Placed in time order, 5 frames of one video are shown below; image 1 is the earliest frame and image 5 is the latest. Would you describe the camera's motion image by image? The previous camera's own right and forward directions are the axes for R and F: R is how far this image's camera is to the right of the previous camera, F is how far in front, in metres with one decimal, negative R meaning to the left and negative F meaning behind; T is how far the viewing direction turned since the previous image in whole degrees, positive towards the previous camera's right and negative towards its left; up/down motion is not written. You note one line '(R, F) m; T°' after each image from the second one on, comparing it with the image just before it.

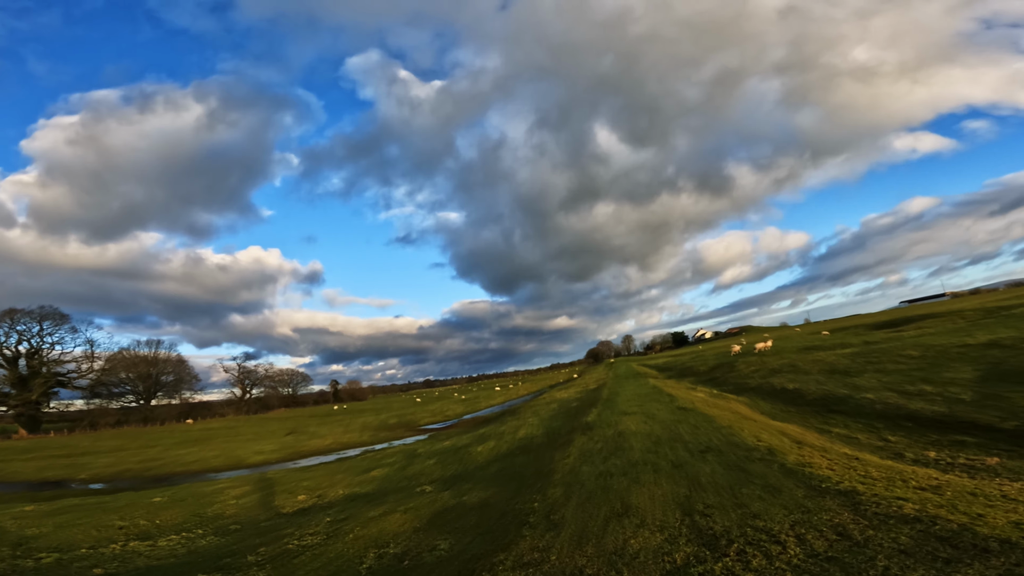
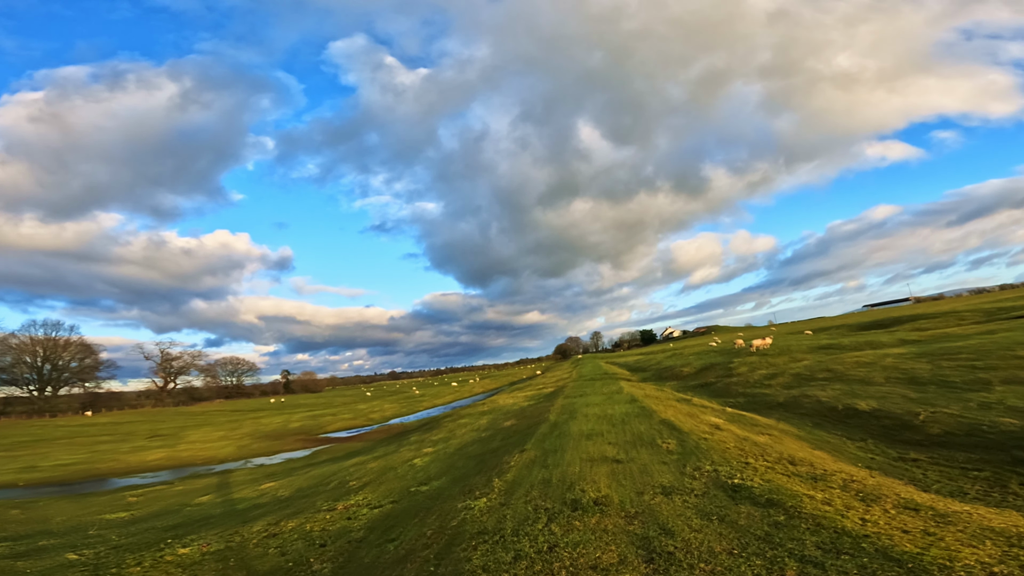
(+3.9, +14.3) m; +3°
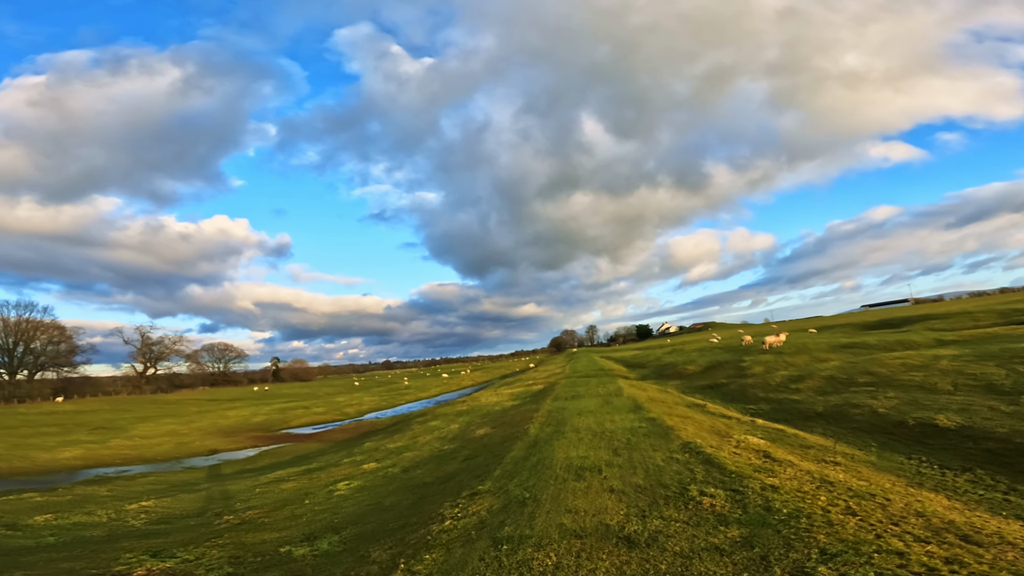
(+0.9, +5.1) m; 0°
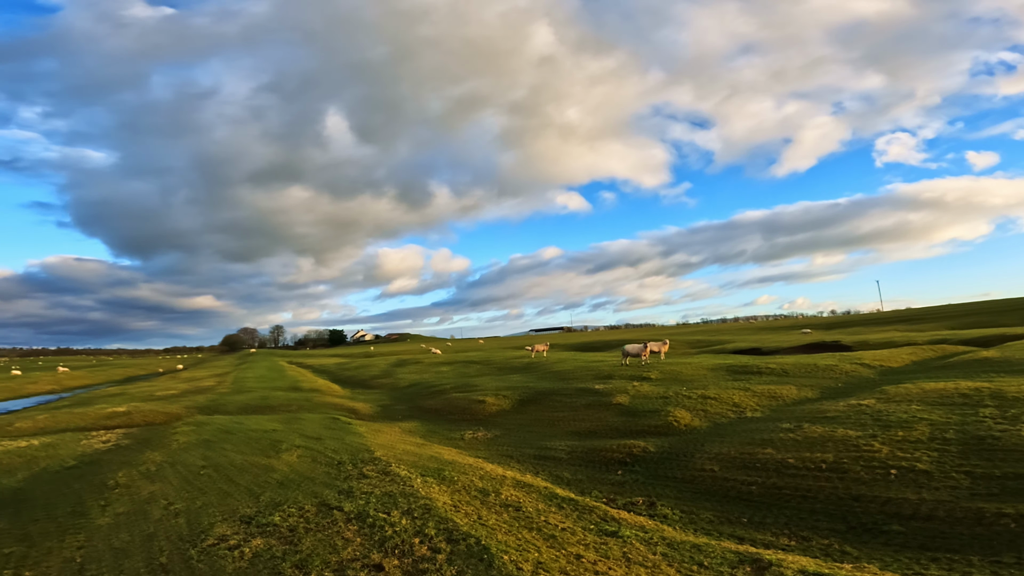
(-0.2, -7.5) m; -8°
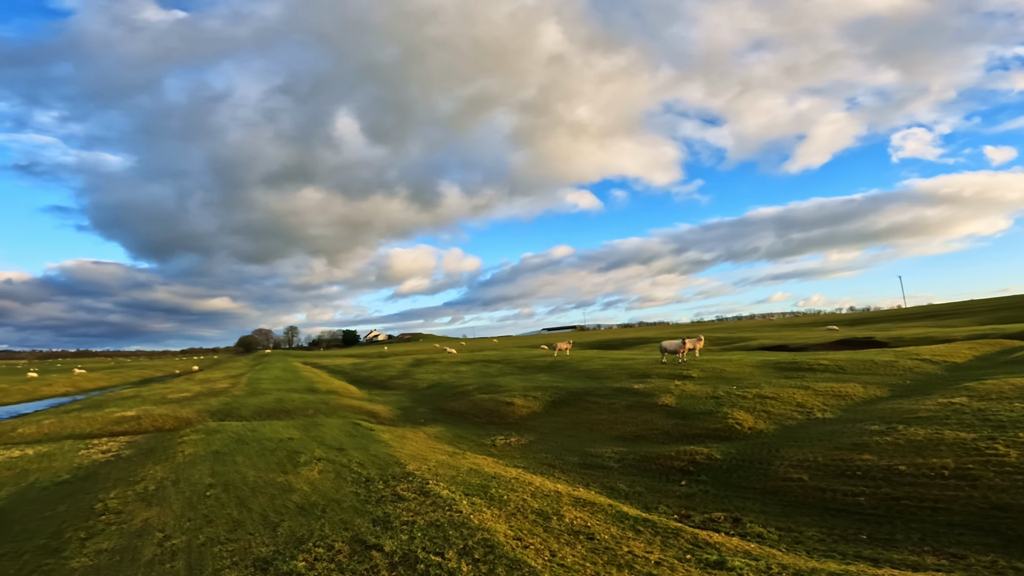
(-1.5, +2.4) m; -1°
